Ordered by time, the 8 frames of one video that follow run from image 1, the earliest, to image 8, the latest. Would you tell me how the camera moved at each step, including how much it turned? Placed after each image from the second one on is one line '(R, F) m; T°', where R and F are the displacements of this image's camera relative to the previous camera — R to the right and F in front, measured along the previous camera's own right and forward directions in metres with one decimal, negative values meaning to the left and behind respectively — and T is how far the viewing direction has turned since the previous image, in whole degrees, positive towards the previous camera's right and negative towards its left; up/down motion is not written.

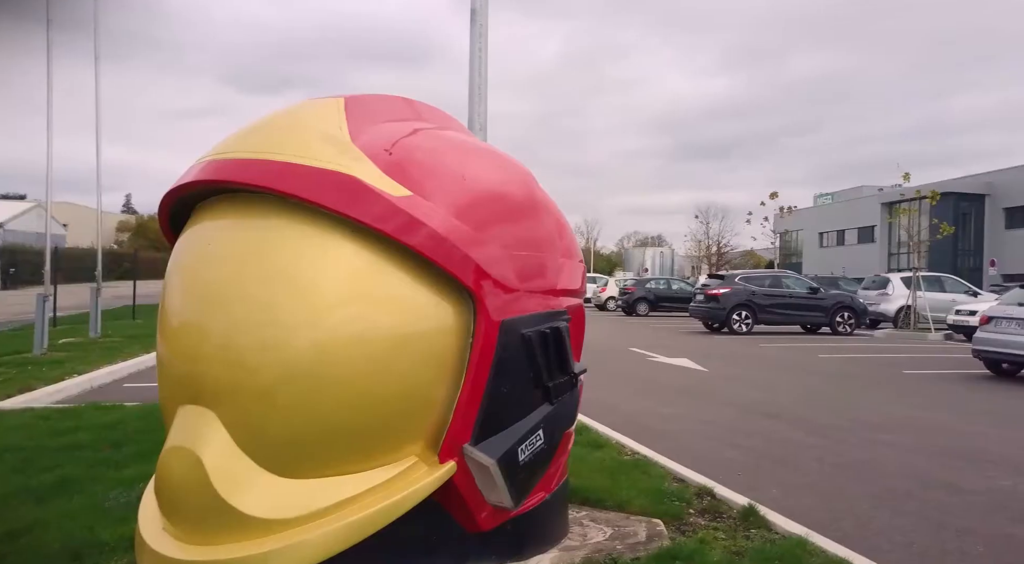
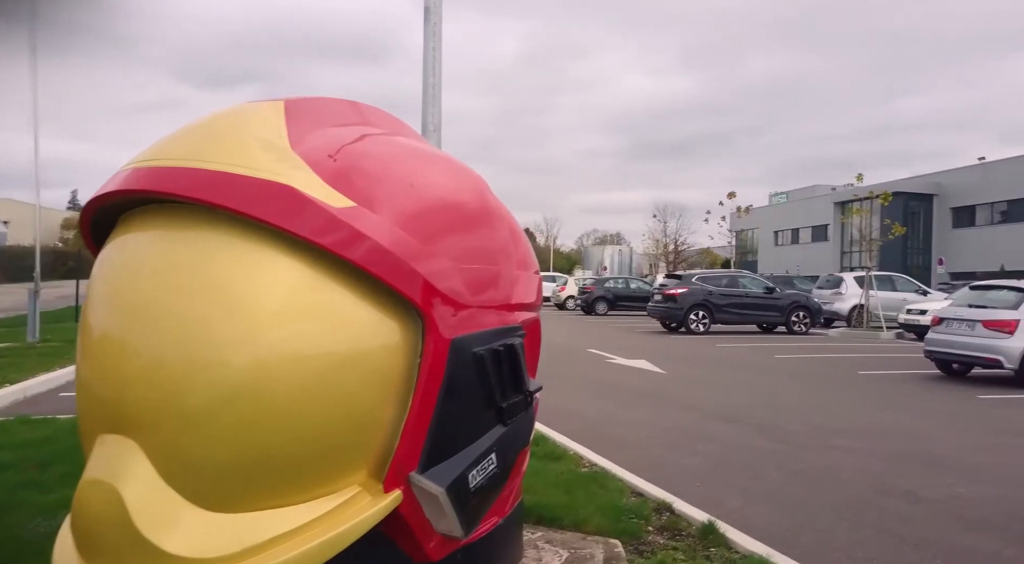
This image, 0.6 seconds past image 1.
(0.0, +0.2) m; +3°
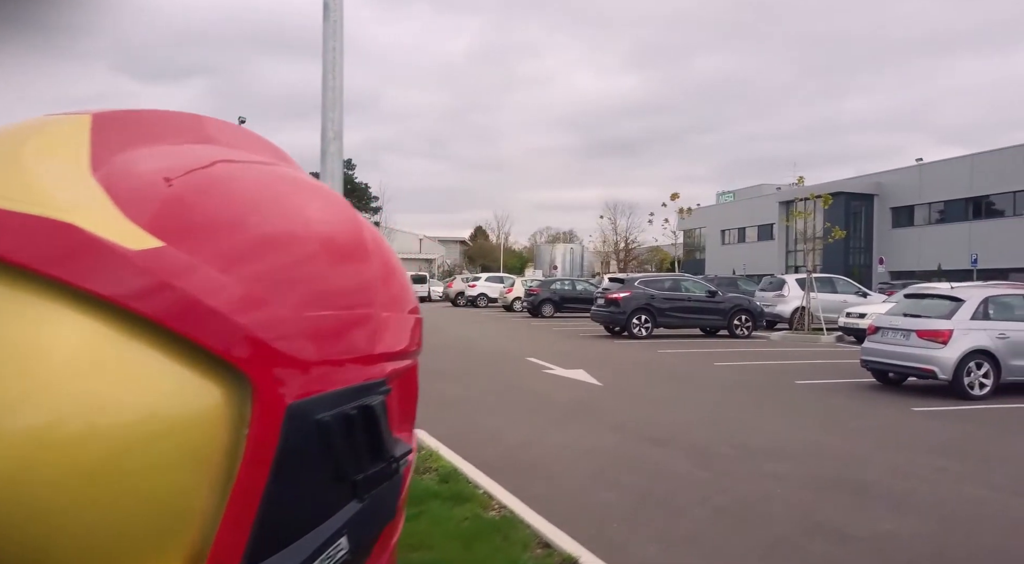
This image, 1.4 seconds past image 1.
(+0.3, +0.4) m; +4°
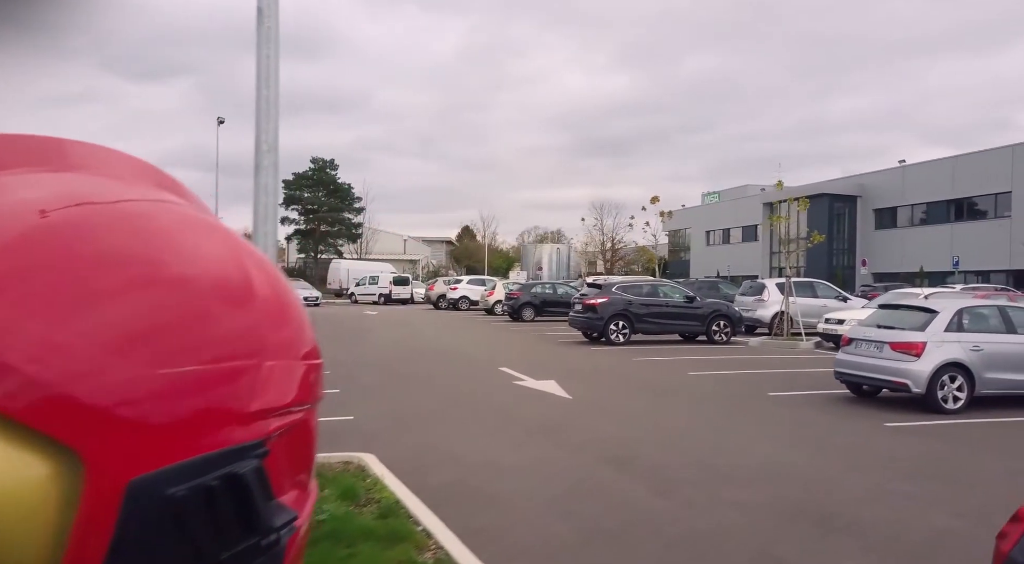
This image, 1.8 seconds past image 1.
(+0.3, +0.3) m; +1°
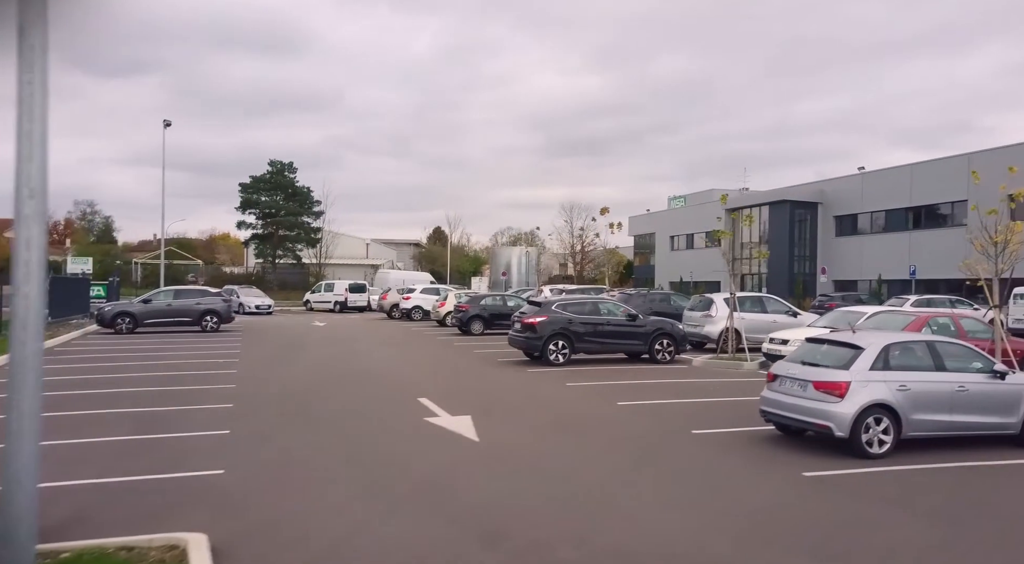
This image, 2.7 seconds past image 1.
(+0.9, +0.7) m; +2°
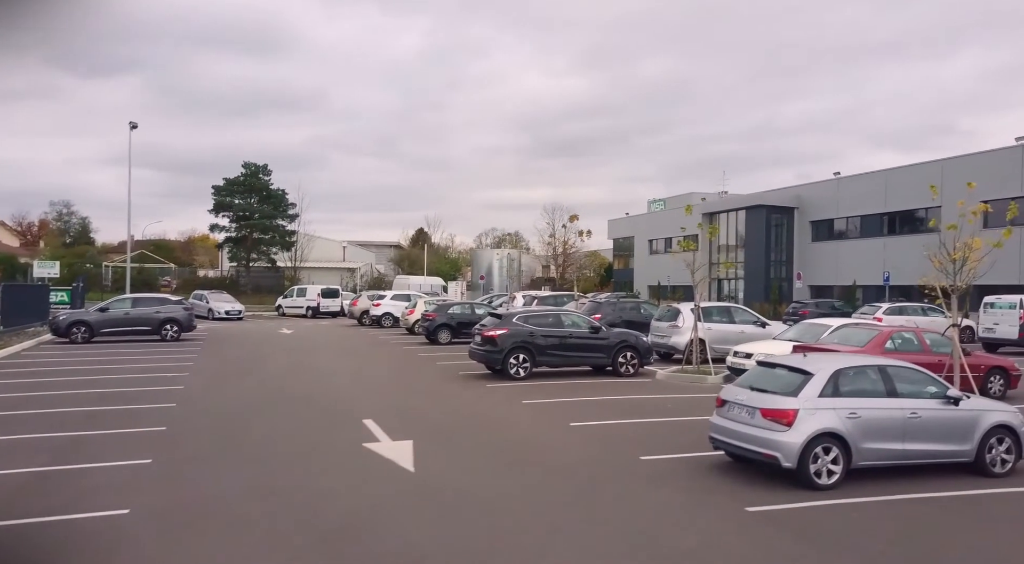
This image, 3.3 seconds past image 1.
(+0.6, +0.4) m; +1°
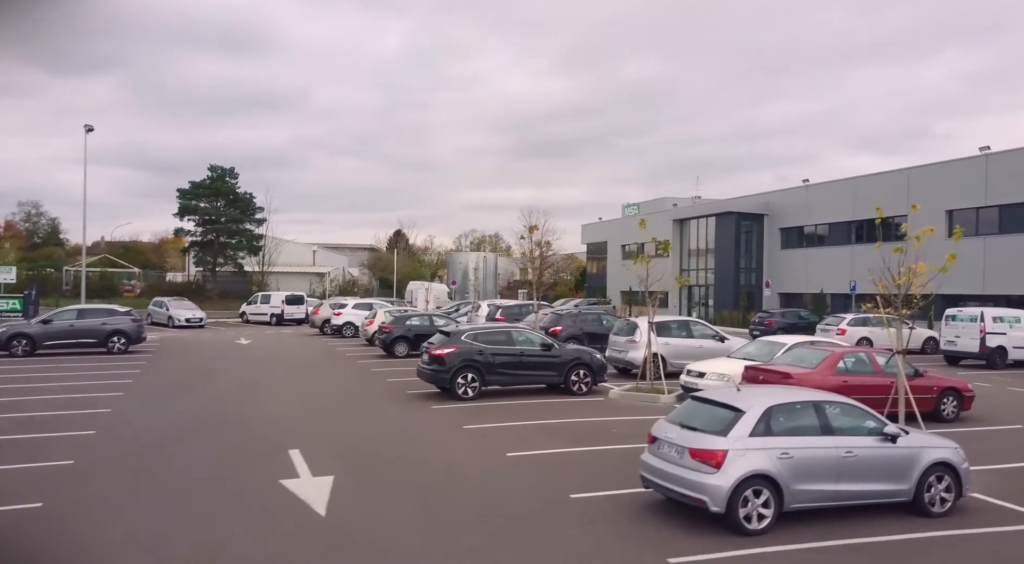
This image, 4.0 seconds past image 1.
(+0.7, +0.5) m; +1°
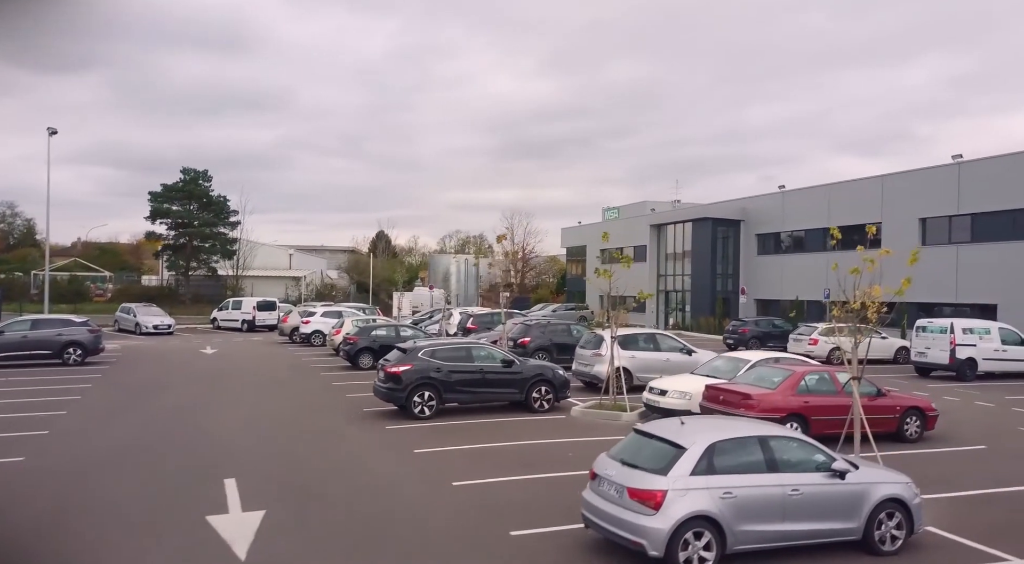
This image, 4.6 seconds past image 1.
(+0.6, +0.4) m; +1°
